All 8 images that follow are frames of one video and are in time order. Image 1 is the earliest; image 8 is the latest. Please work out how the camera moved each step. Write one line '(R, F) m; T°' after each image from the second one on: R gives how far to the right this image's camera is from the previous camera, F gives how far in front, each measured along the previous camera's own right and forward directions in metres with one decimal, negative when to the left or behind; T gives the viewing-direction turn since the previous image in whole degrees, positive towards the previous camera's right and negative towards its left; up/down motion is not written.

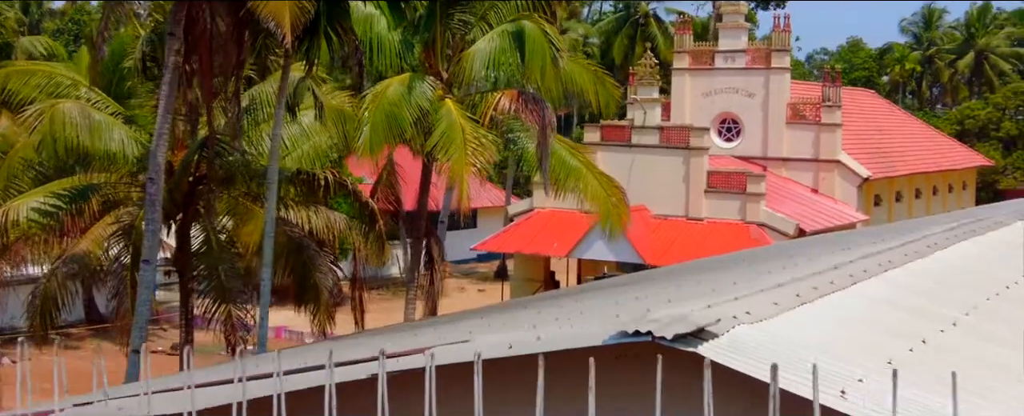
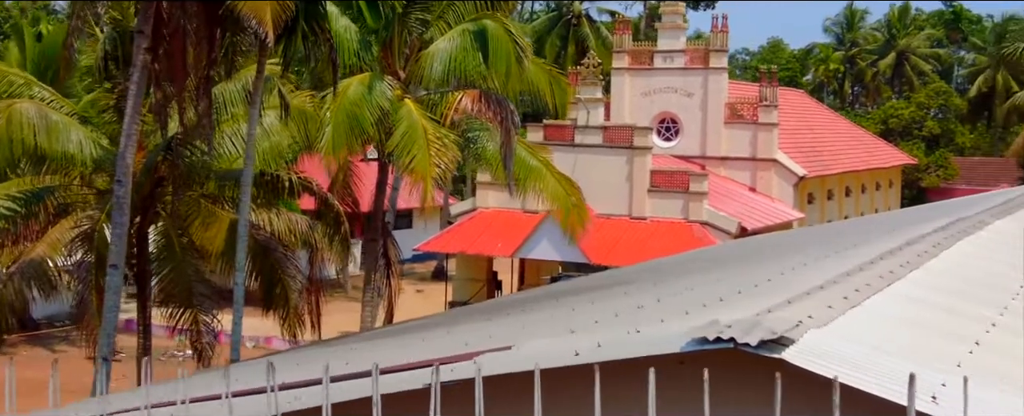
(-0.4, +0.1) m; +4°
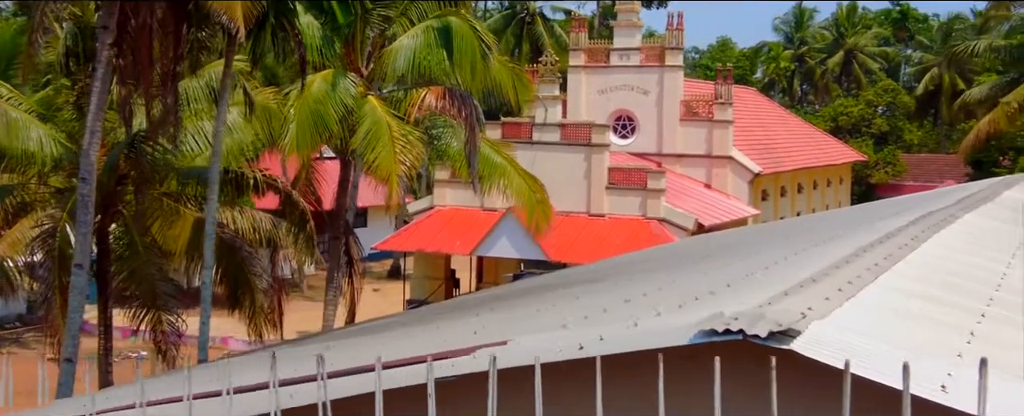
(-0.2, 0.0) m; +2°
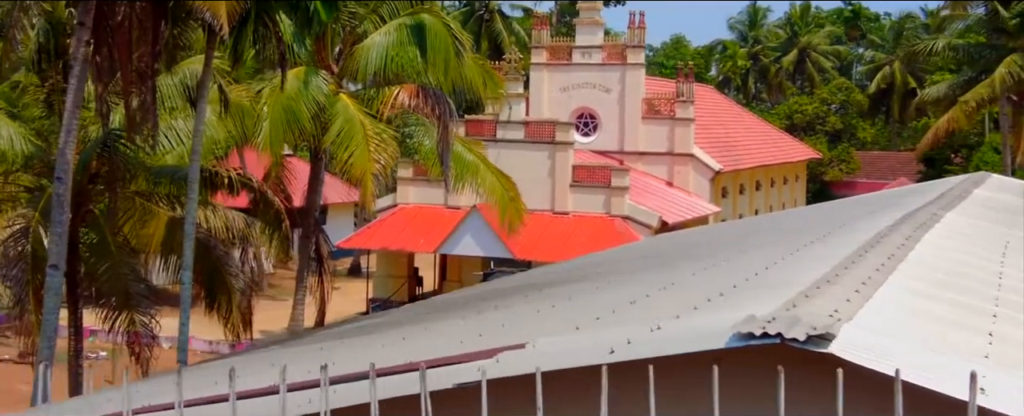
(-0.2, 0.0) m; +2°
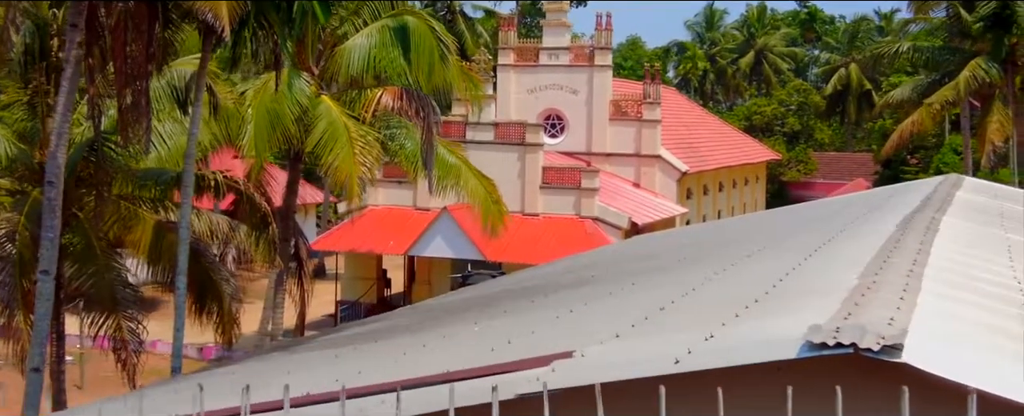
(-0.3, 0.0) m; +2°
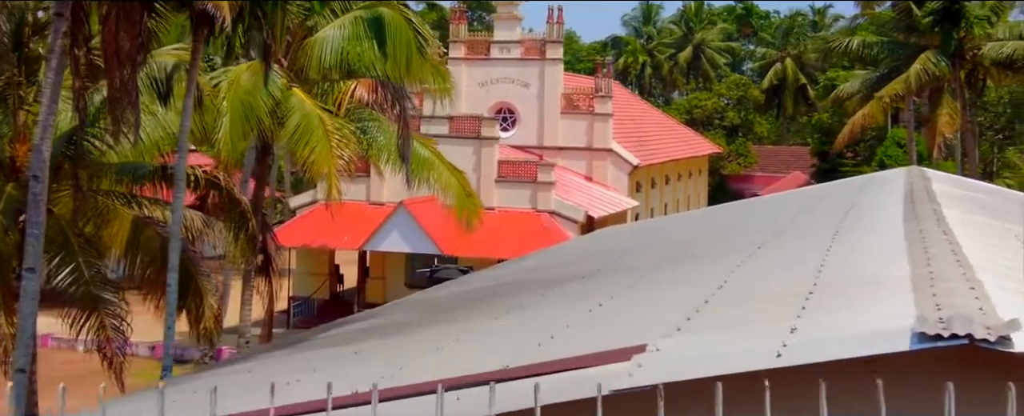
(-0.5, +0.1) m; +3°
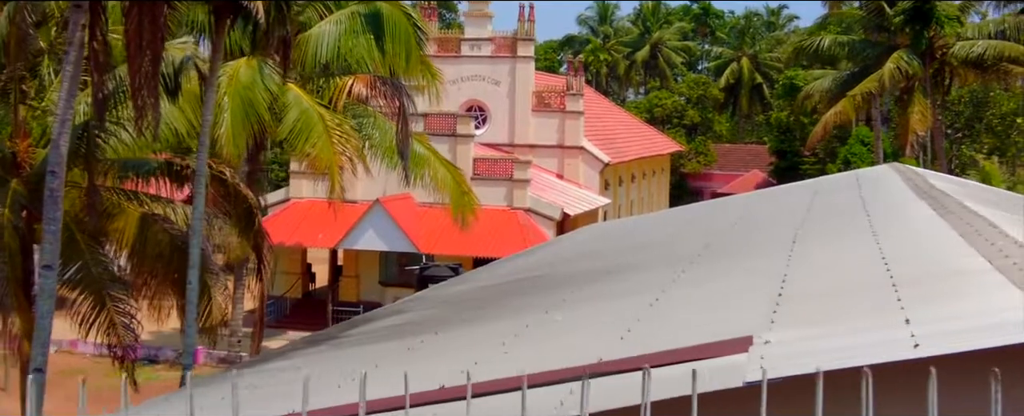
(-0.5, +0.1) m; +2°
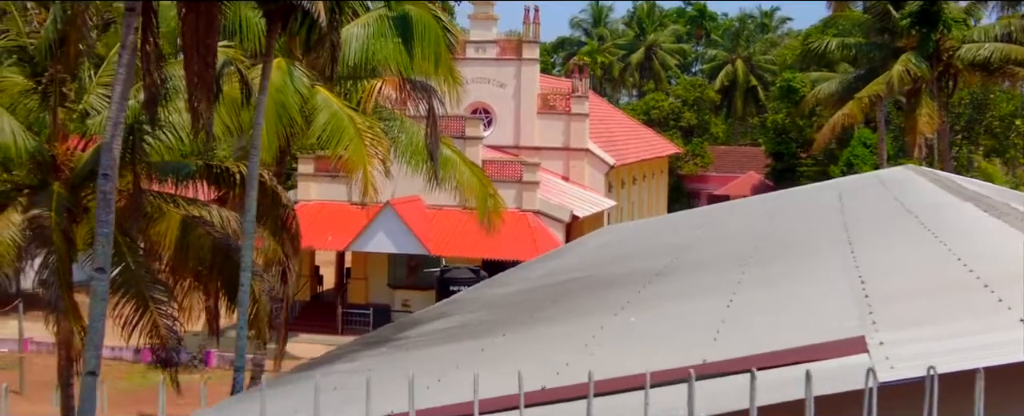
(-0.4, 0.0) m; 0°
